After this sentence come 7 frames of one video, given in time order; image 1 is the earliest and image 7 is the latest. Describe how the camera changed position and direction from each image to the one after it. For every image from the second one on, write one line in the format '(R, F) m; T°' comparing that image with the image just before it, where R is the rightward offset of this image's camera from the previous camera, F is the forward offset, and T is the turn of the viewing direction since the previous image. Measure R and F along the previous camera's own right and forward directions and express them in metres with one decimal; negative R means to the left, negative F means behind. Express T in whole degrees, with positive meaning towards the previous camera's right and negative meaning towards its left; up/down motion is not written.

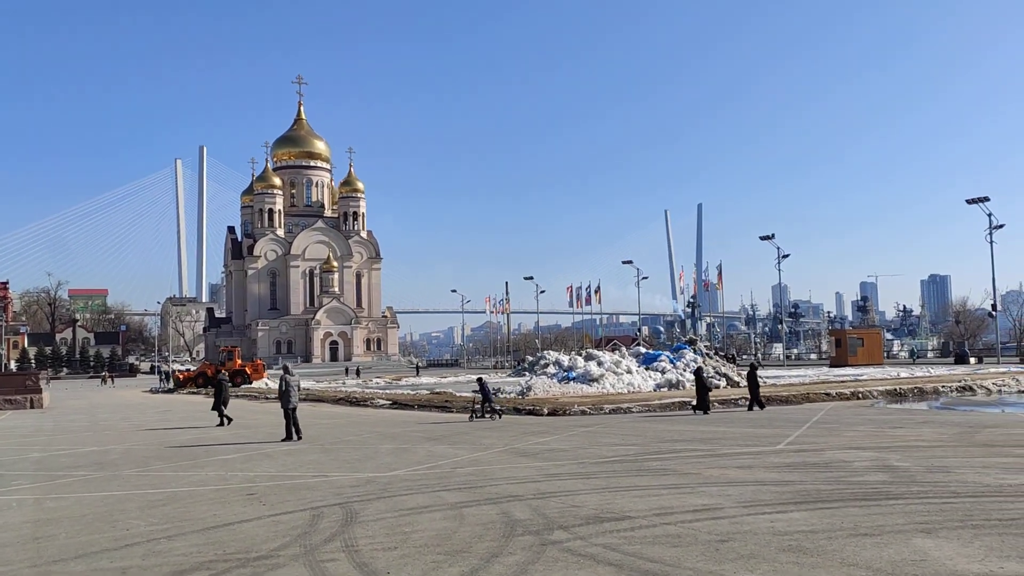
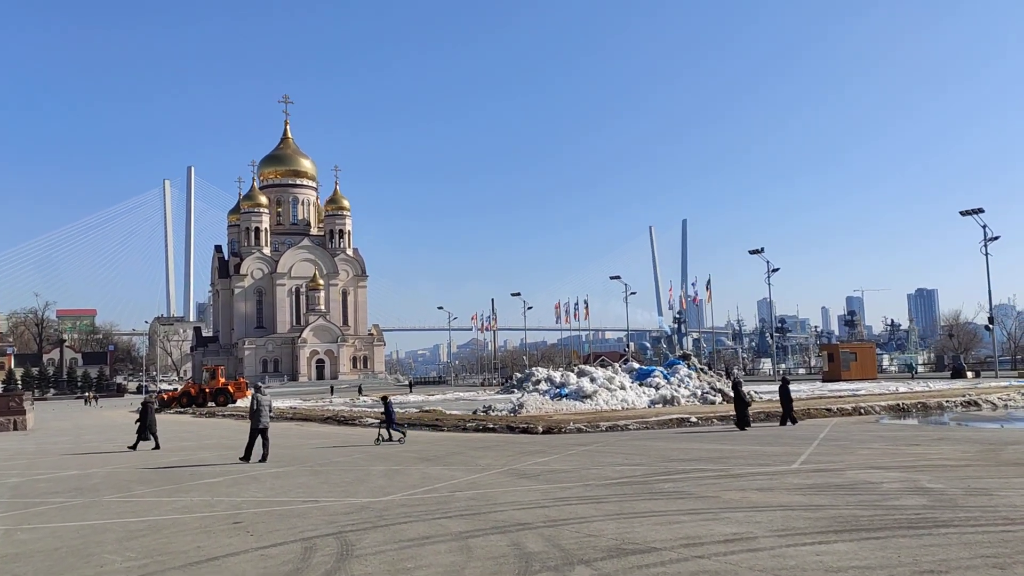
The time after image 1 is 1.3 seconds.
(-0.2, +0.7) m; +1°
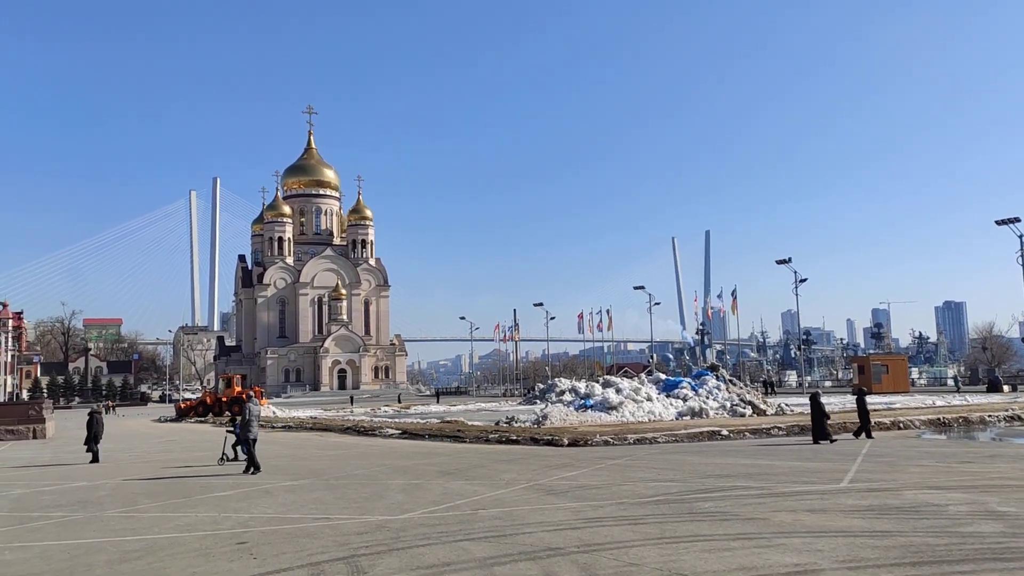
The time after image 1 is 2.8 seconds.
(-0.1, +0.8) m; -1°
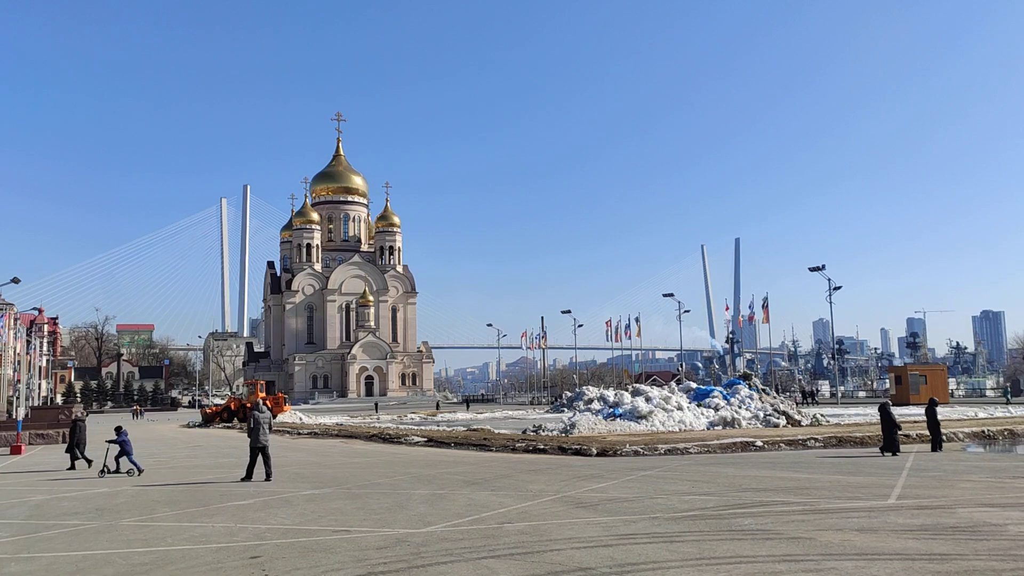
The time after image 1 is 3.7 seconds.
(0.0, +0.5) m; -2°
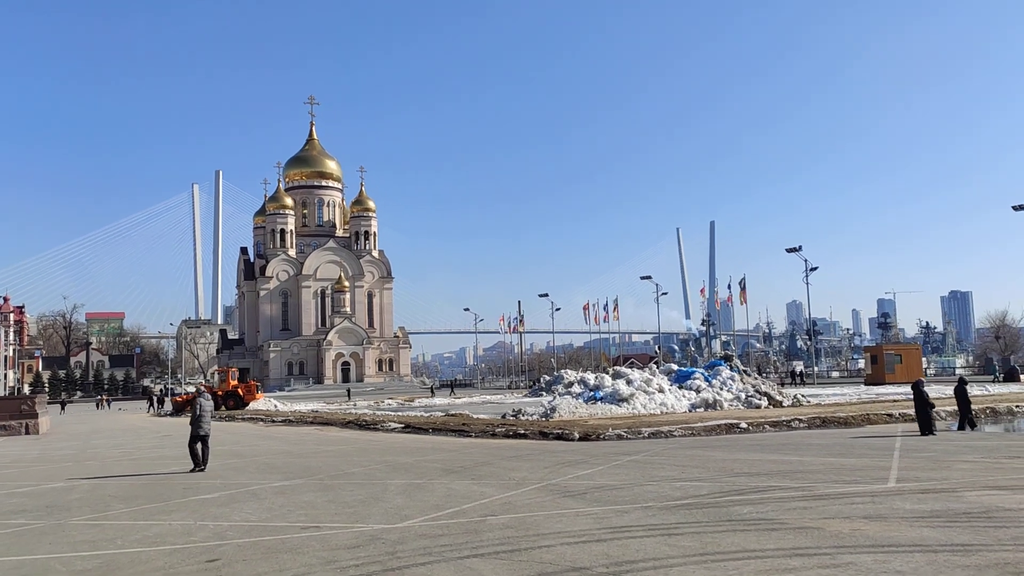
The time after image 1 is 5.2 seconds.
(0.0, +0.8) m; +1°
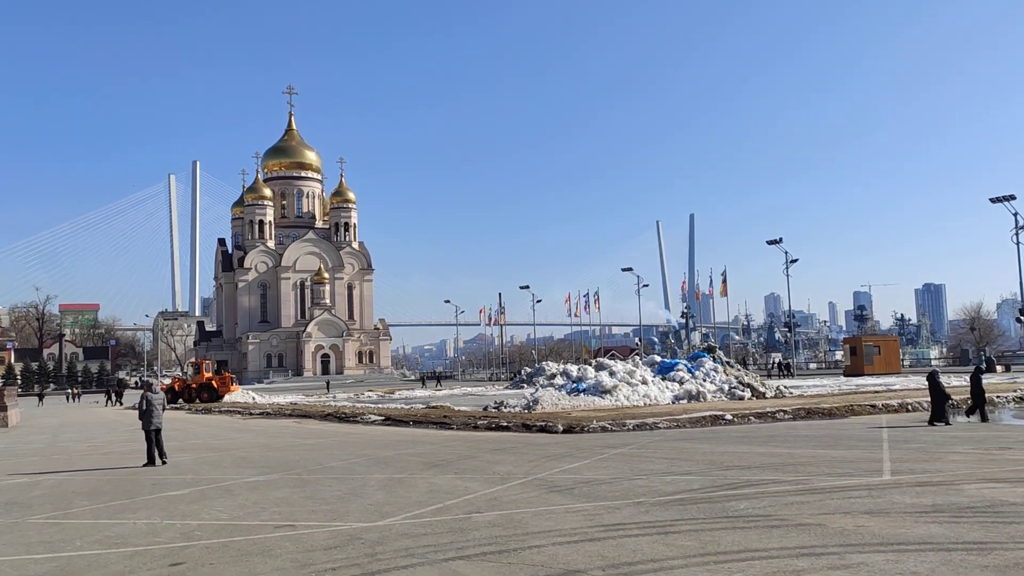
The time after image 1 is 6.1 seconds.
(-0.1, +0.5) m; +1°
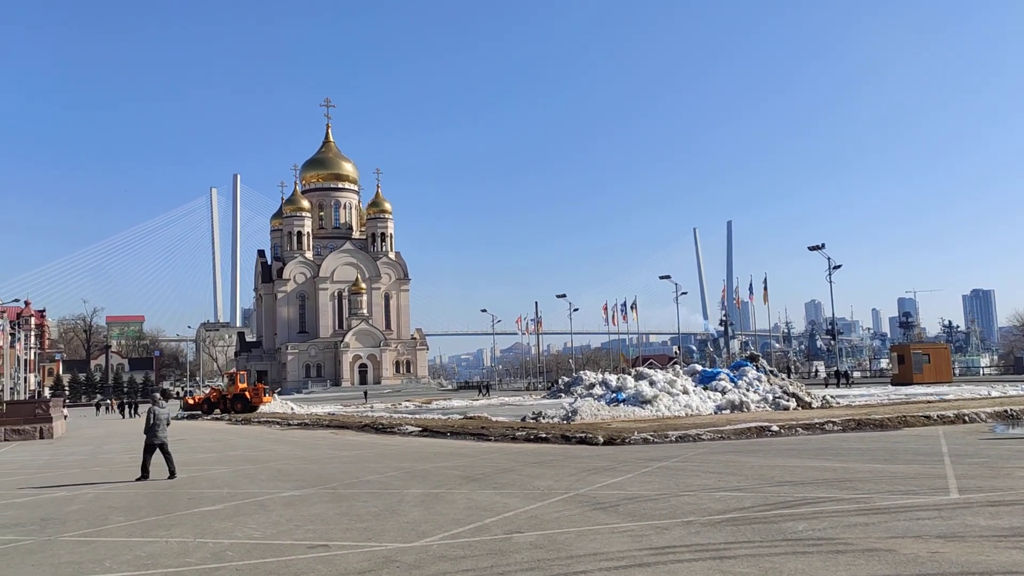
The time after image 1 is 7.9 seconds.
(0.0, +0.4) m; -2°
